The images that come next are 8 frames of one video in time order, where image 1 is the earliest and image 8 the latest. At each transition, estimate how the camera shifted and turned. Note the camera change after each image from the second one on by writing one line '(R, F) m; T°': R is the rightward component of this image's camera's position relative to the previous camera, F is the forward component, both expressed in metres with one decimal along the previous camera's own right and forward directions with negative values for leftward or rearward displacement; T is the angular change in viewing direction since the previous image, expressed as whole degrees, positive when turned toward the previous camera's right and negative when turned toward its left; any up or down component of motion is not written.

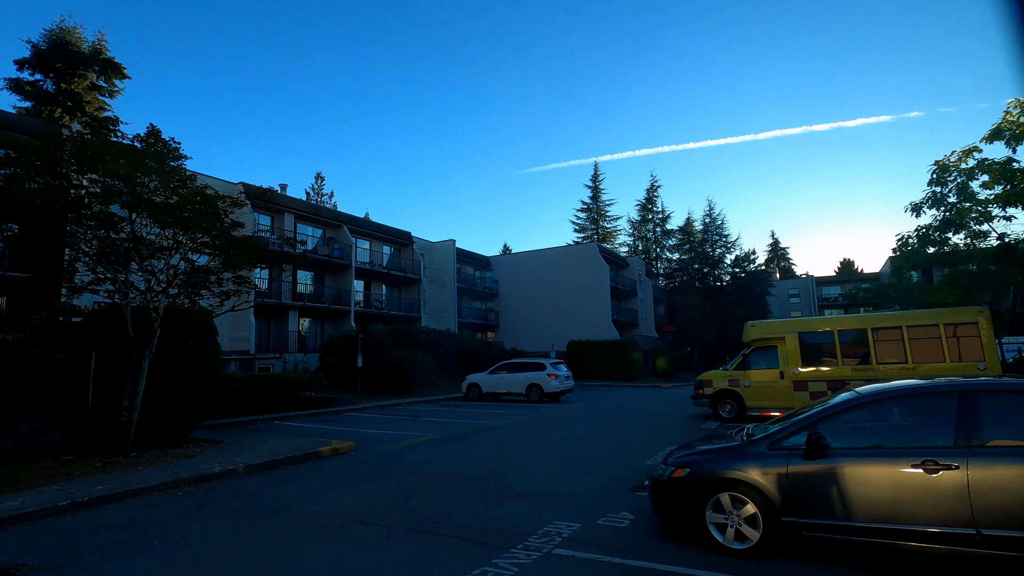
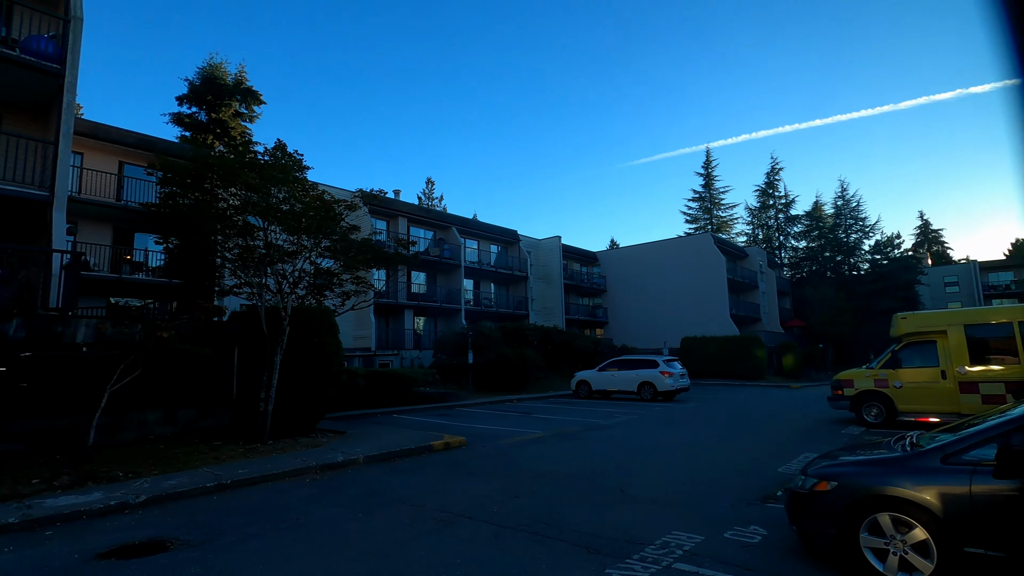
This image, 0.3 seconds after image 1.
(0.0, +0.3) m; -11°
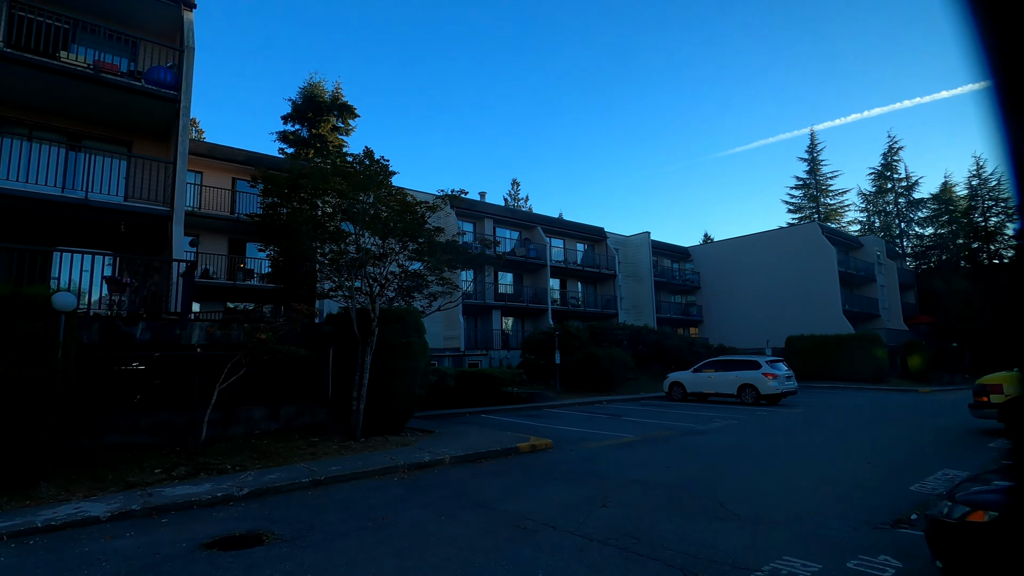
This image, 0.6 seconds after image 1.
(+0.1, +0.3) m; -9°
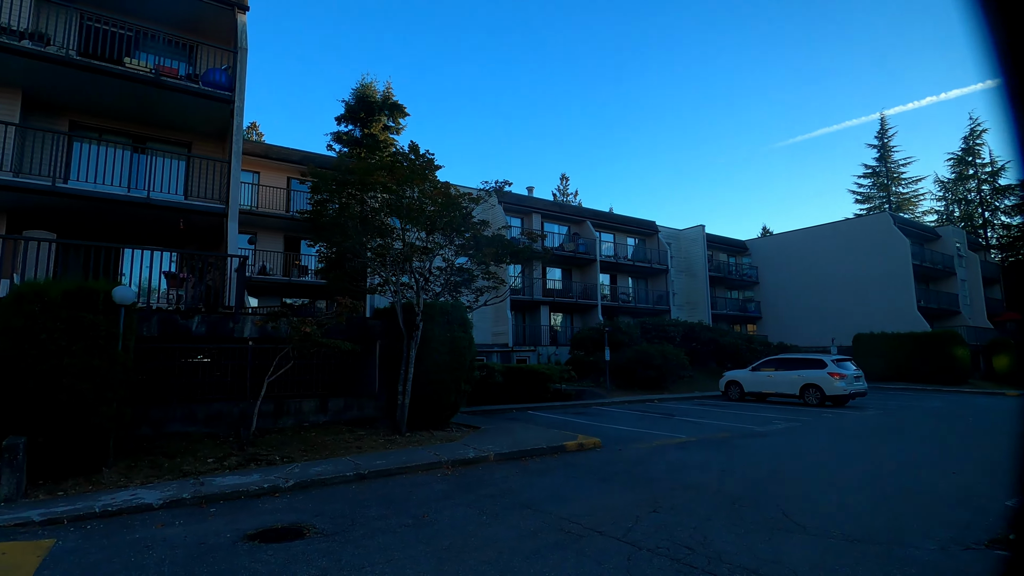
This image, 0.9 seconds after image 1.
(+0.1, +0.3) m; -5°
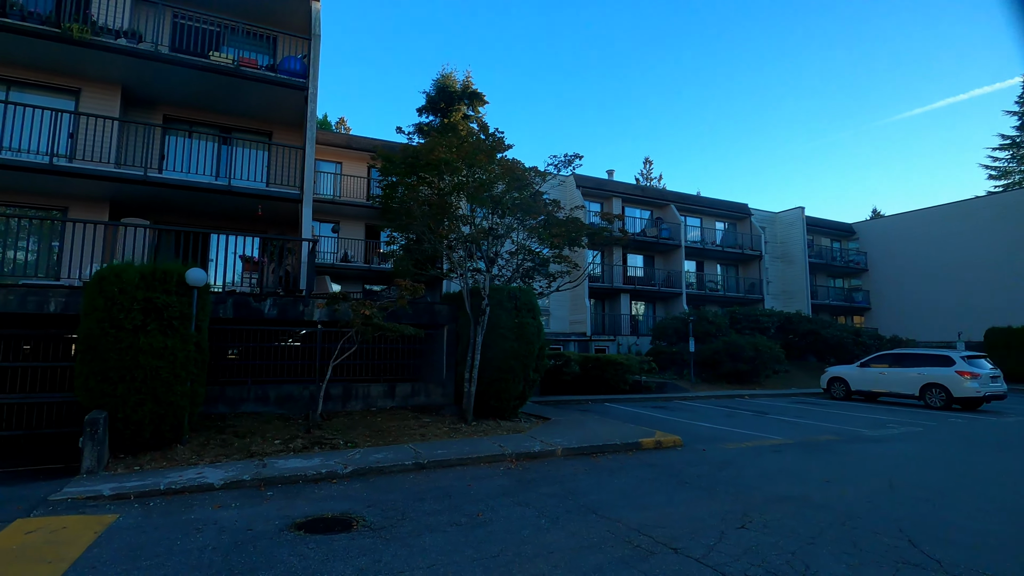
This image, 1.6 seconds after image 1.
(+0.2, +0.6) m; -9°
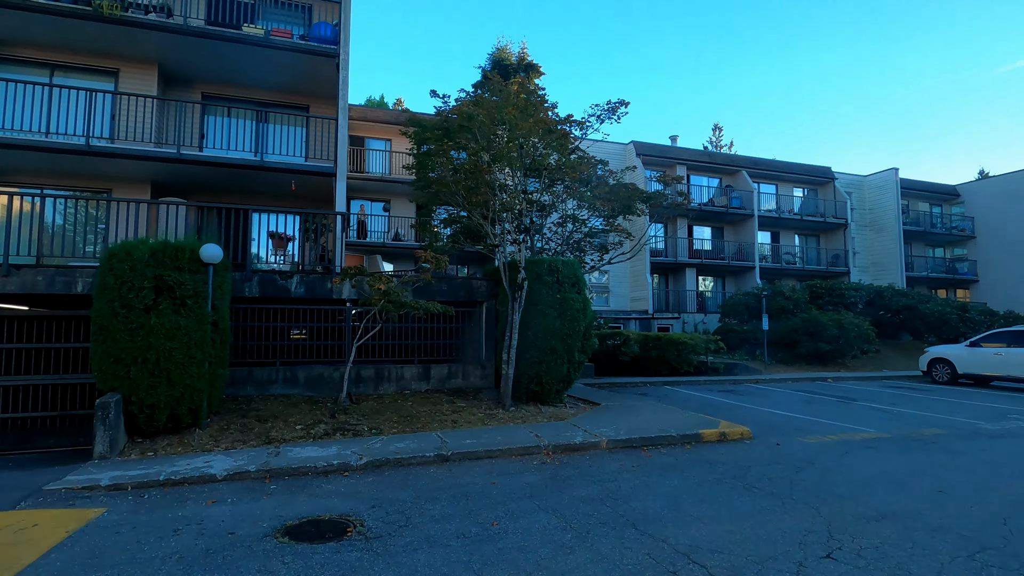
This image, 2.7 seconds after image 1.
(+0.4, +1.0) m; -7°
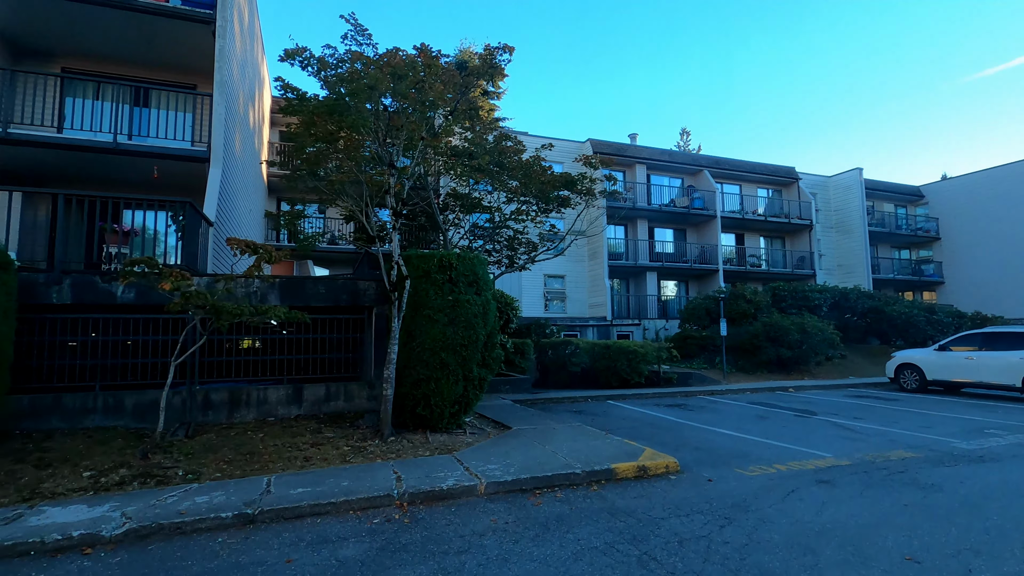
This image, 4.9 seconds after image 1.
(+1.3, +1.6) m; +2°
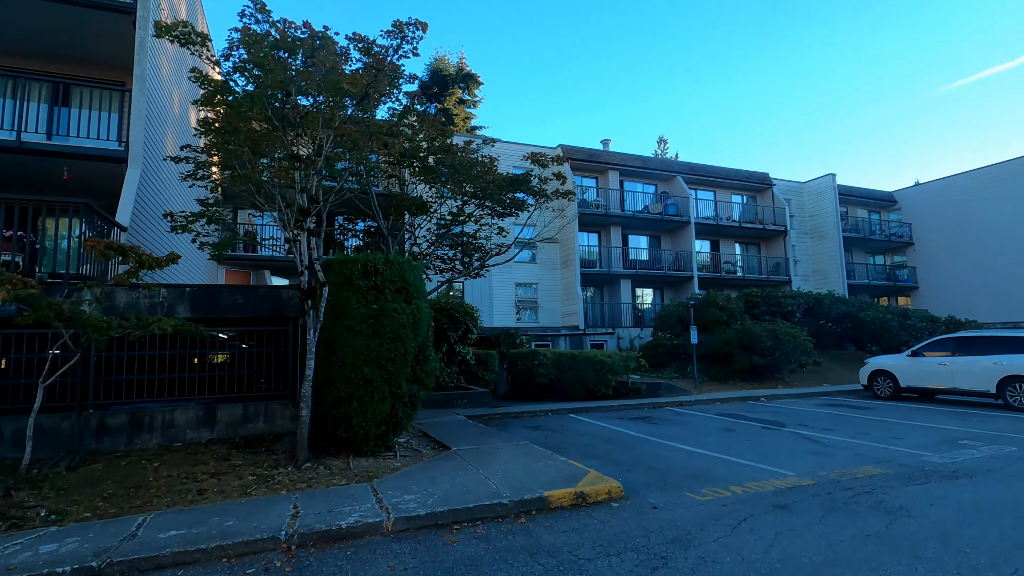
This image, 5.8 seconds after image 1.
(+0.7, +0.7) m; +2°
